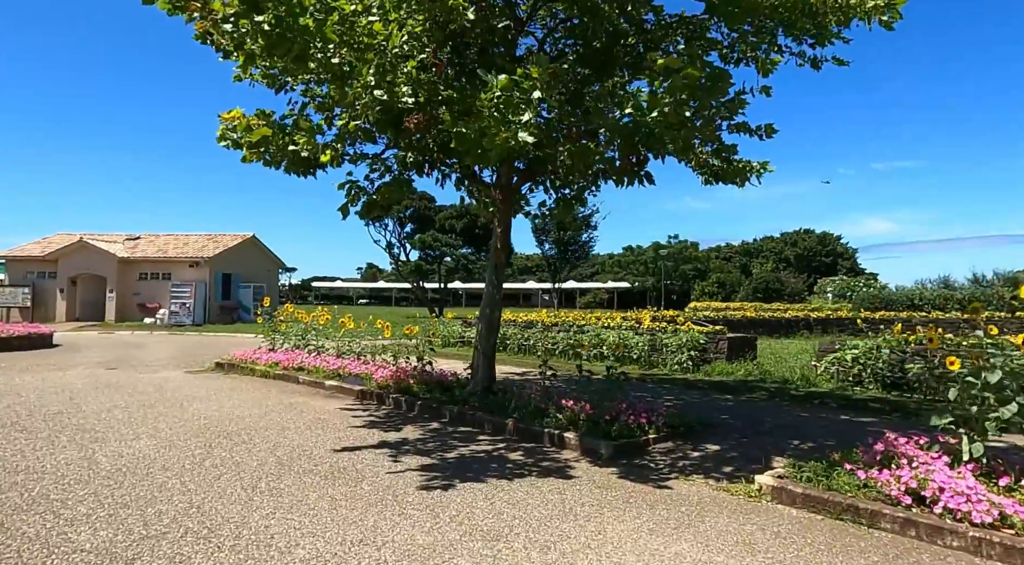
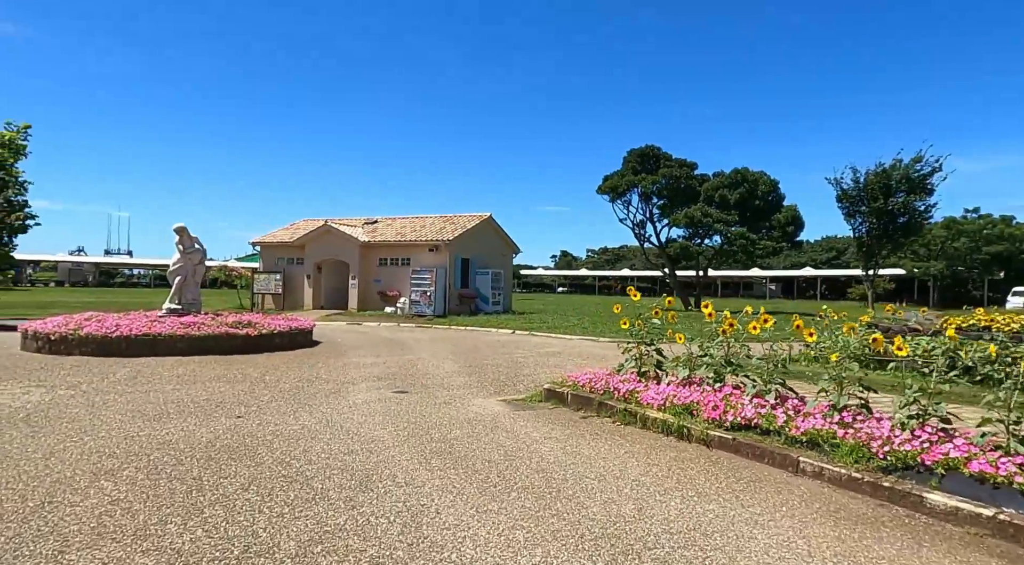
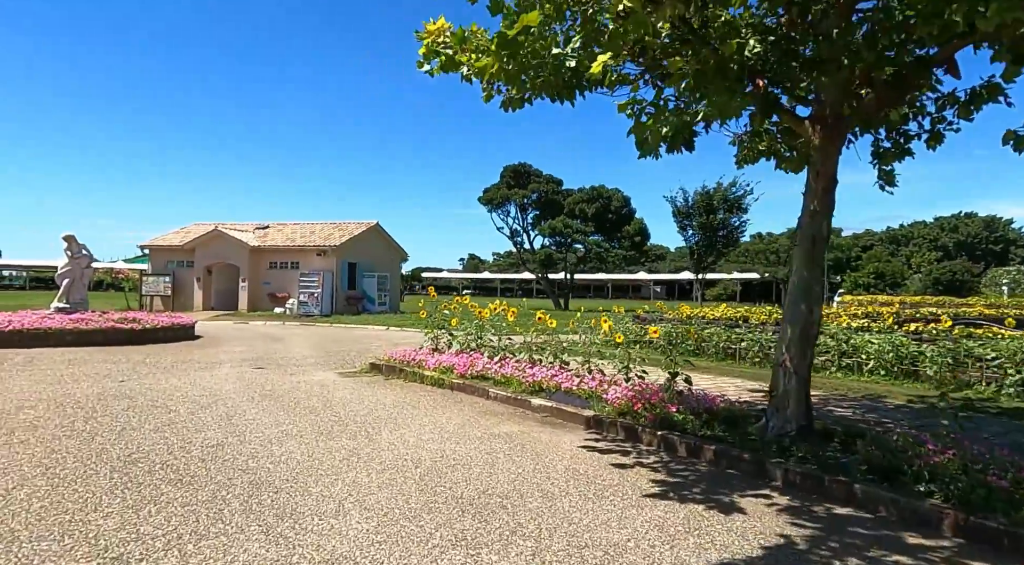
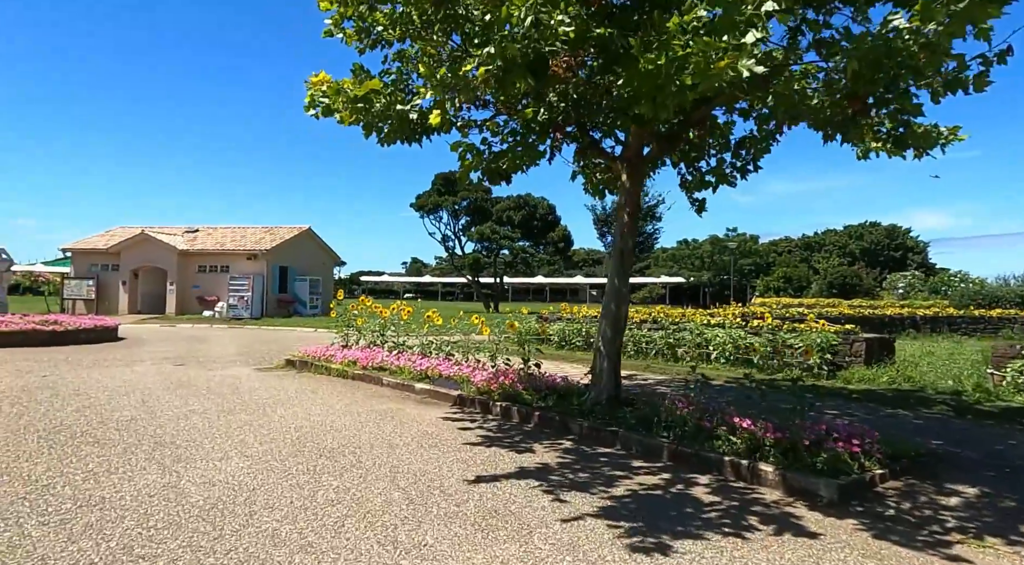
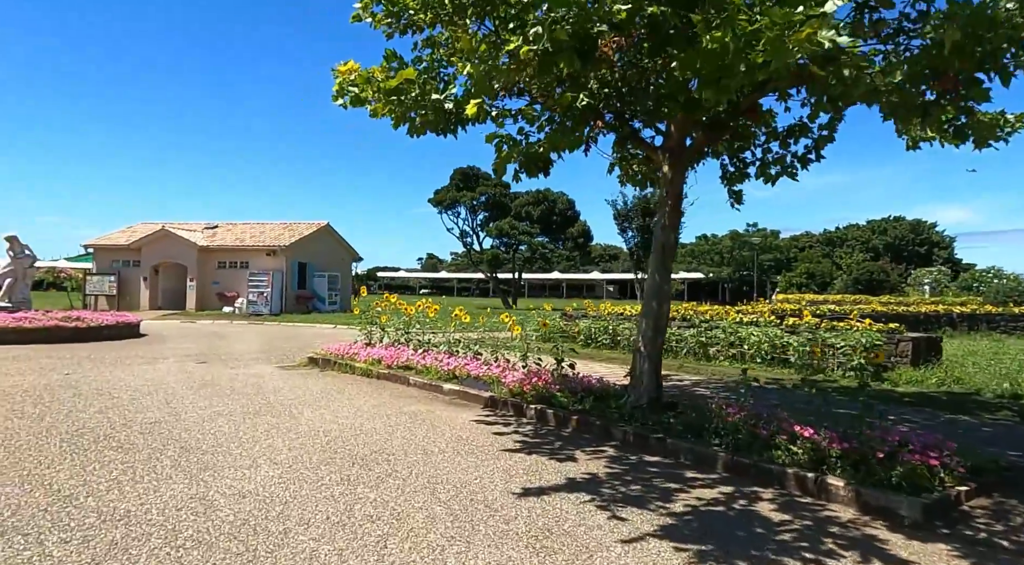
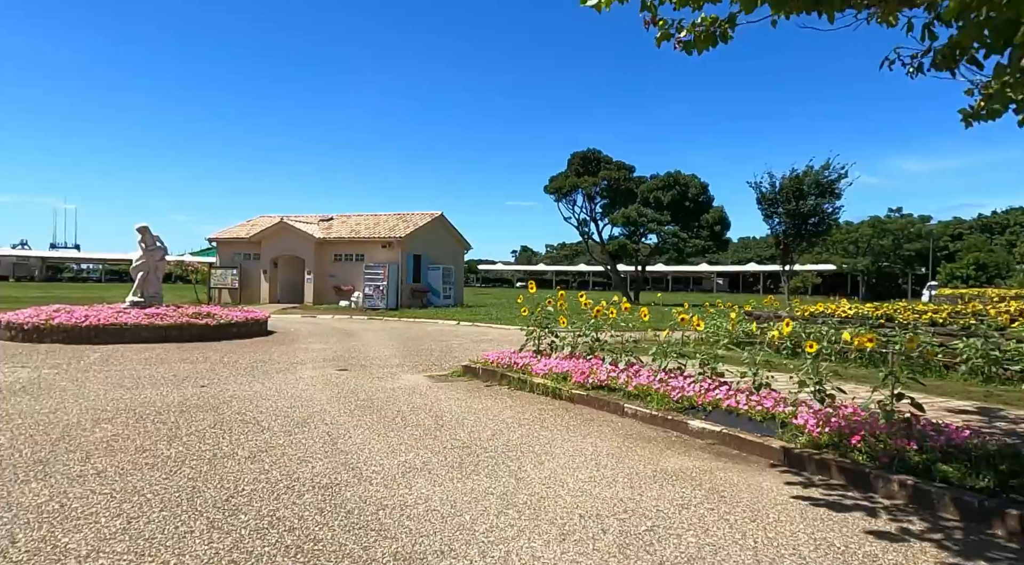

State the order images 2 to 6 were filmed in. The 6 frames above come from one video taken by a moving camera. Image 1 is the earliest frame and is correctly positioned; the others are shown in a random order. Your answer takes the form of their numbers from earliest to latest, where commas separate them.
4, 5, 3, 6, 2
